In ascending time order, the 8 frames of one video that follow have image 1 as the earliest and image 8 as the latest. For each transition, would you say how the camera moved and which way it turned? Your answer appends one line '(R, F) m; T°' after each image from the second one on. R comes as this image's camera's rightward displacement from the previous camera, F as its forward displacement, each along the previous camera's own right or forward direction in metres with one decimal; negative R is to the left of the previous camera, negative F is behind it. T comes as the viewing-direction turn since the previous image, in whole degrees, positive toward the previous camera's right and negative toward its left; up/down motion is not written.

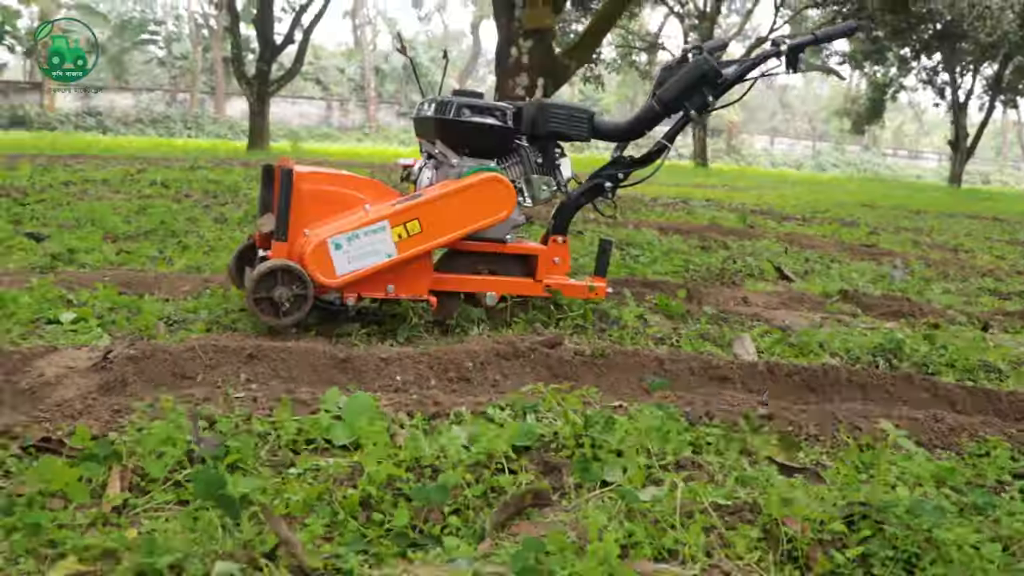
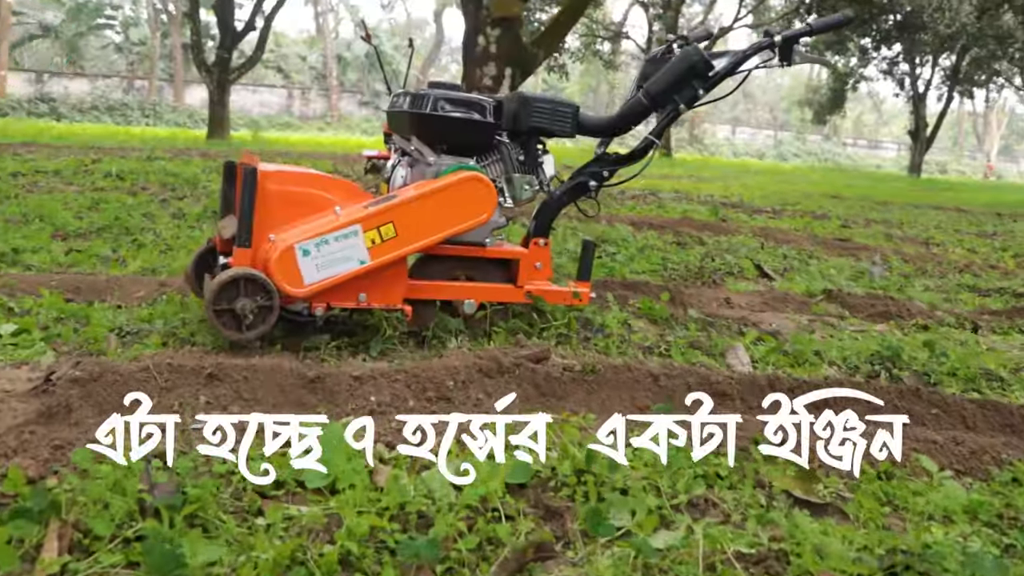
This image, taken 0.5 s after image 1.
(-0.1, +0.3) m; +2°
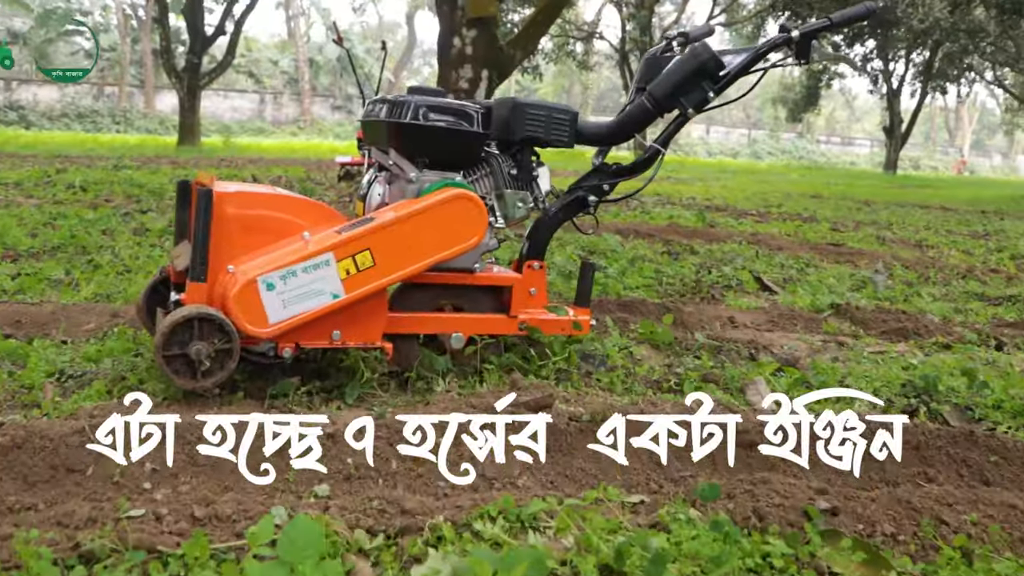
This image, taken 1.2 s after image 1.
(-0.1, +0.6) m; +1°
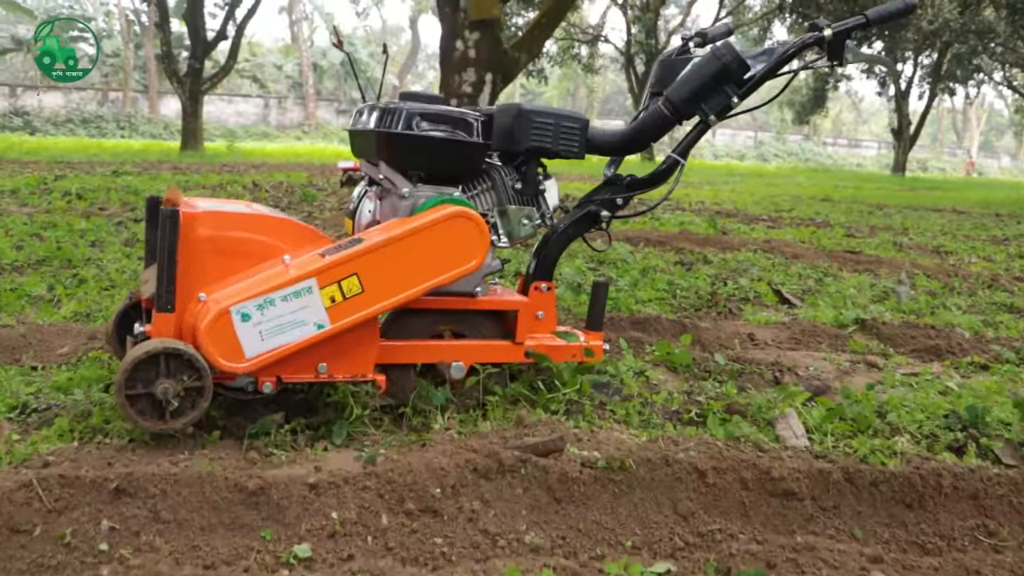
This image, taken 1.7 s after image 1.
(0.0, +0.4) m; 0°
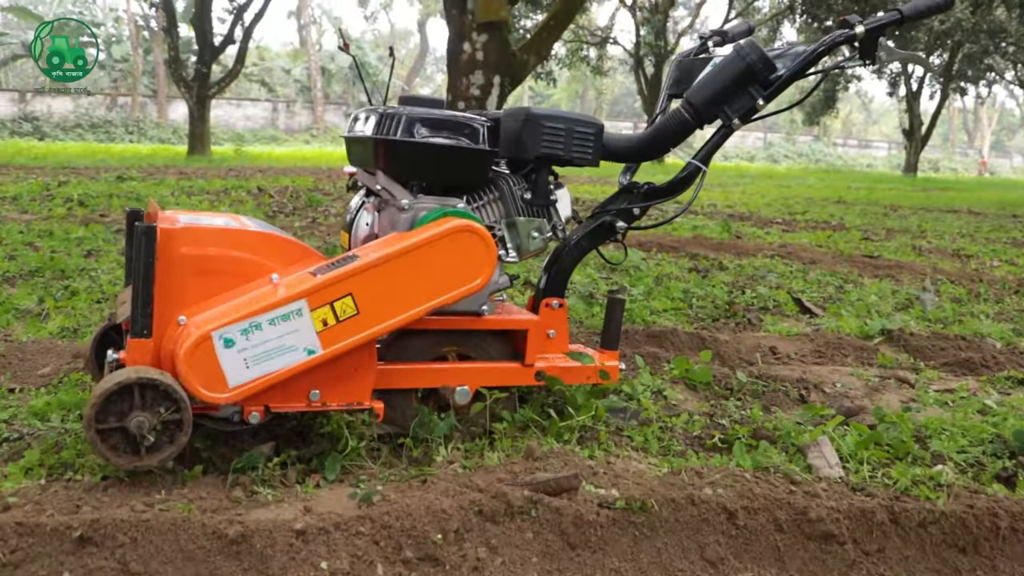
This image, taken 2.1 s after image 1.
(0.0, +0.3) m; 0°
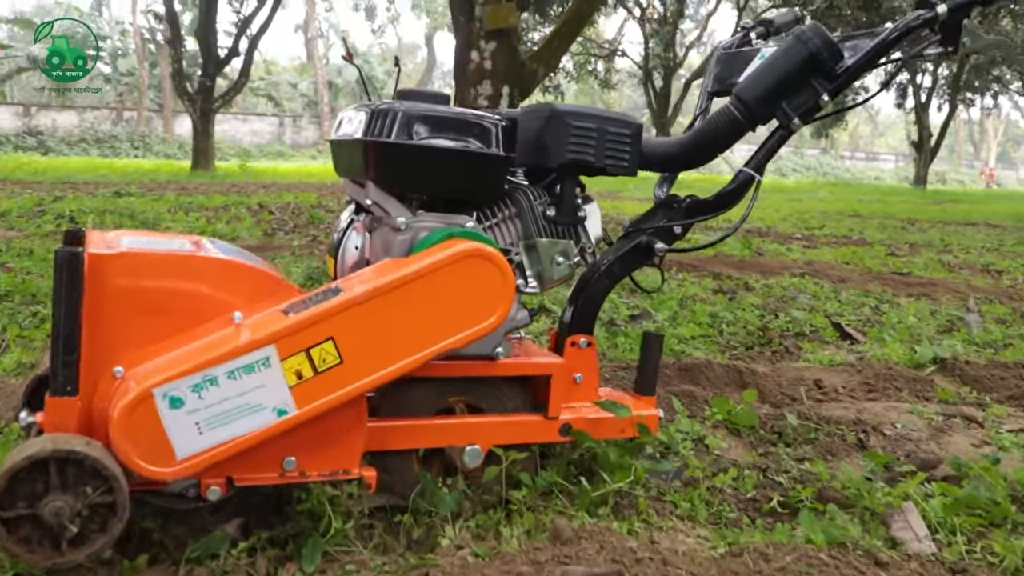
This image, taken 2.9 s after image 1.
(0.0, +0.6) m; 0°
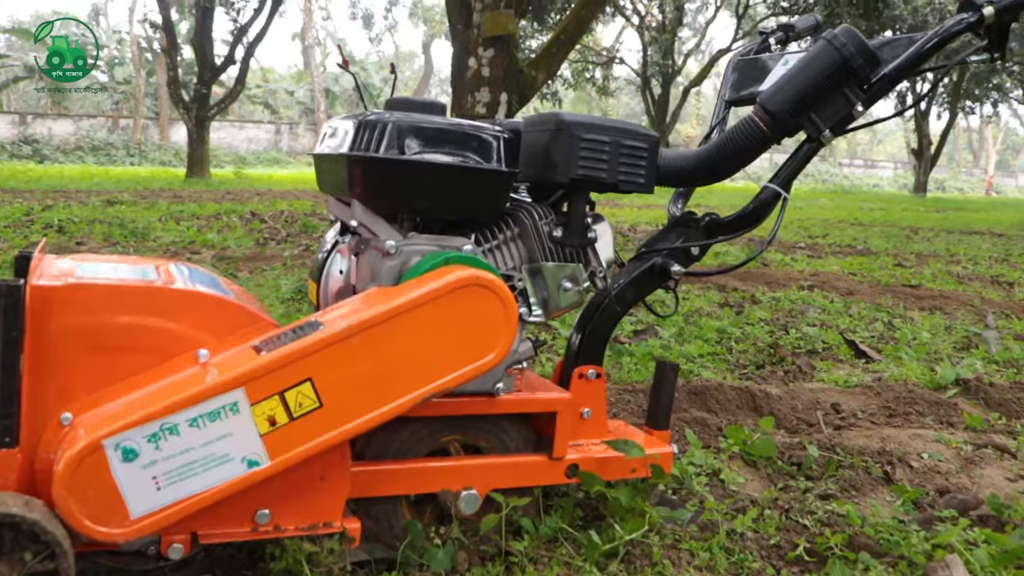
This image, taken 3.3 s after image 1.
(0.0, +0.3) m; 0°
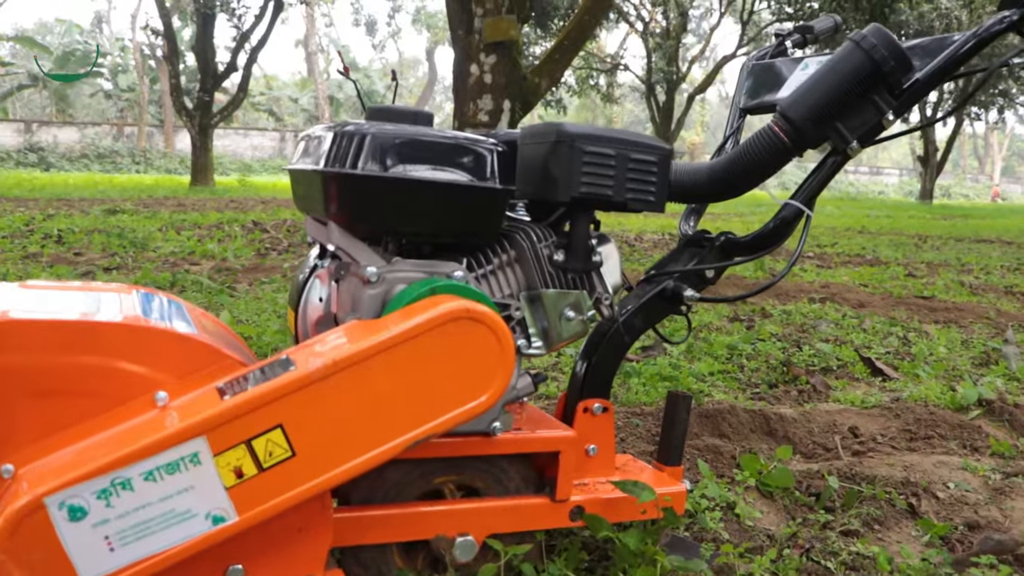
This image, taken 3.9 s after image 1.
(0.0, +0.2) m; 0°
